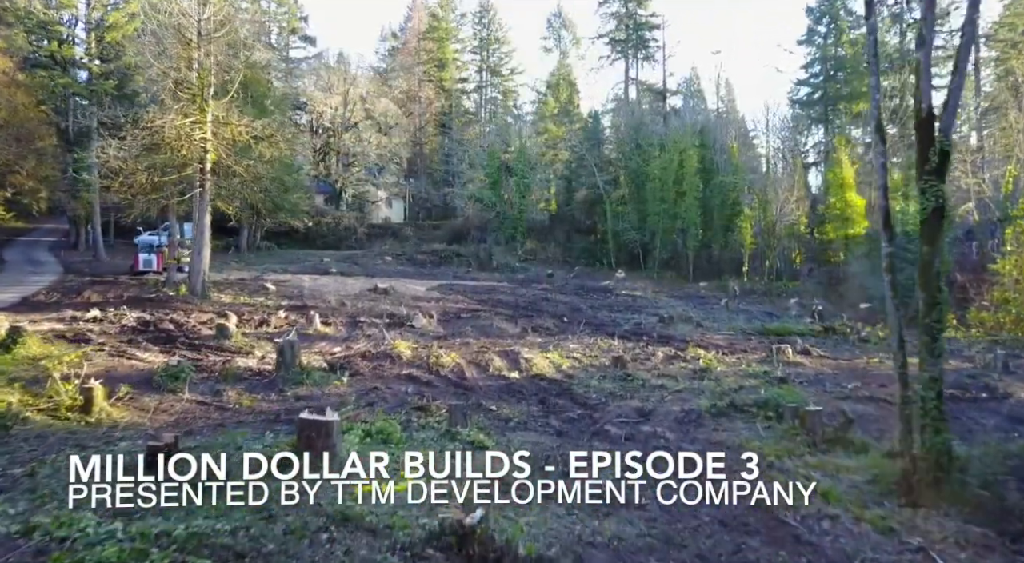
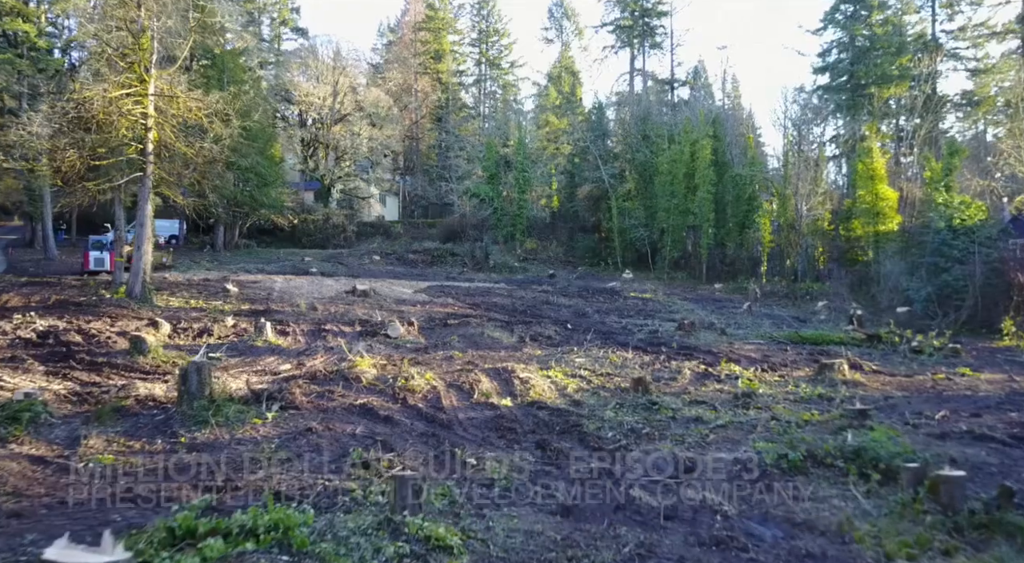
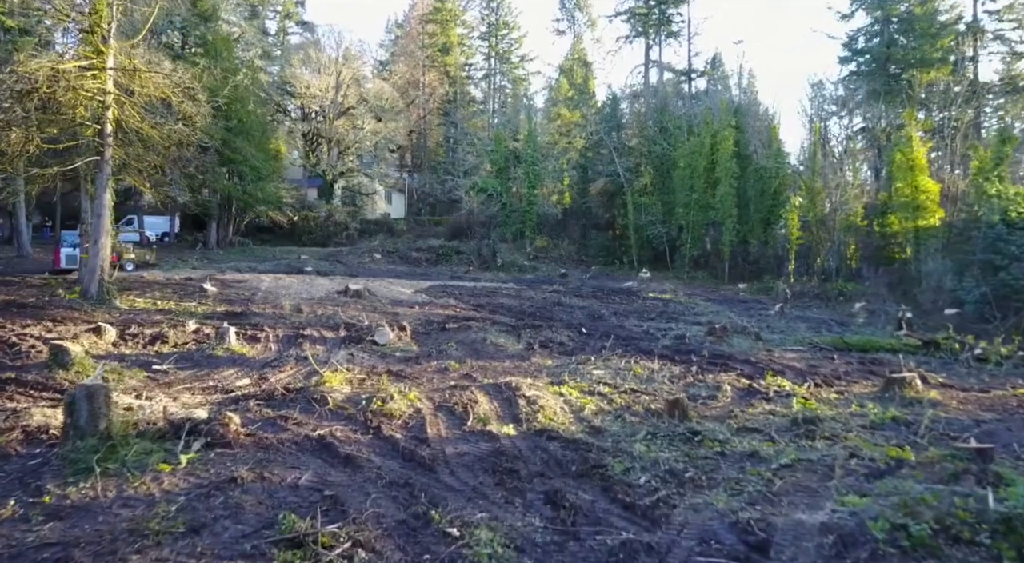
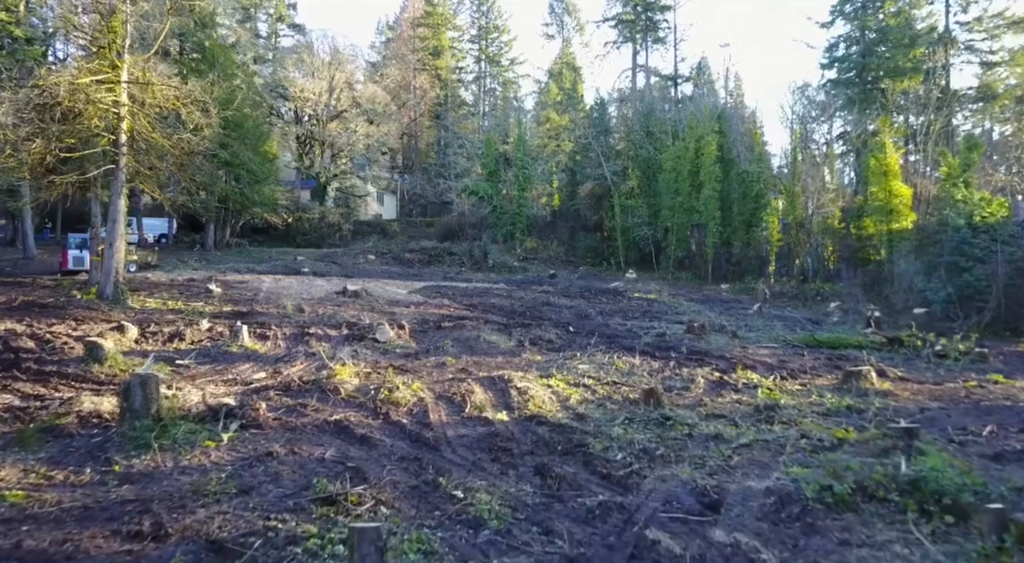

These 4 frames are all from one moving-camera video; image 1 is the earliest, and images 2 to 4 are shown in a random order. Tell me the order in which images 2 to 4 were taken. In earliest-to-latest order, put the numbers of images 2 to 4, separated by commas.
2, 4, 3
